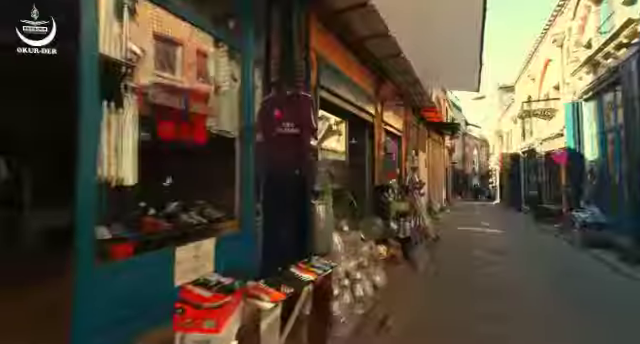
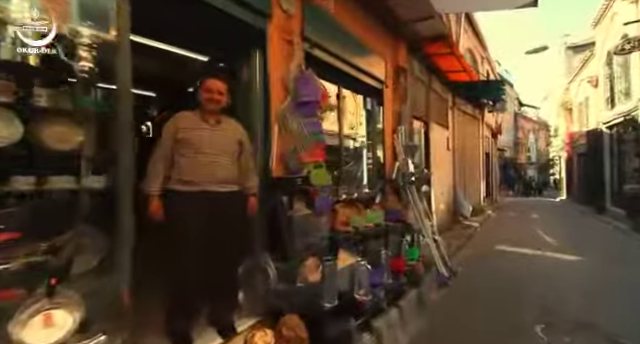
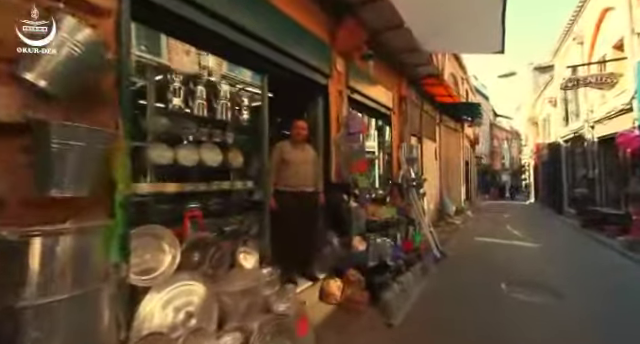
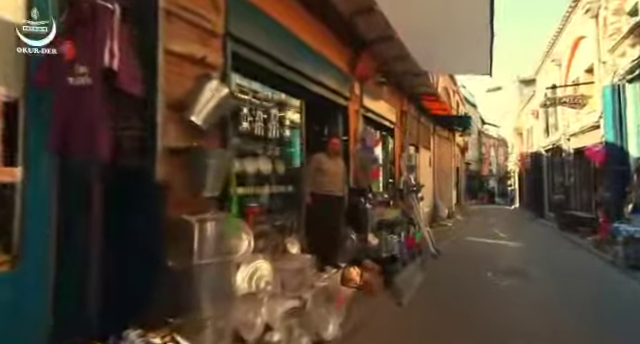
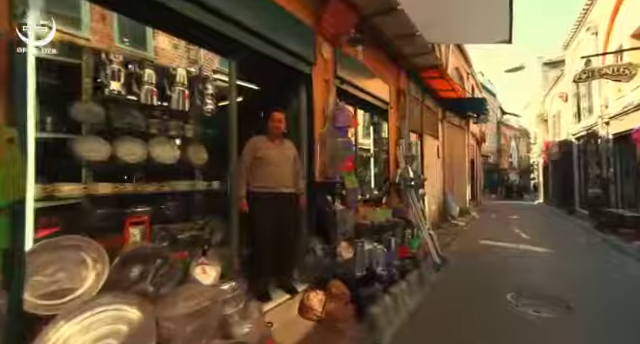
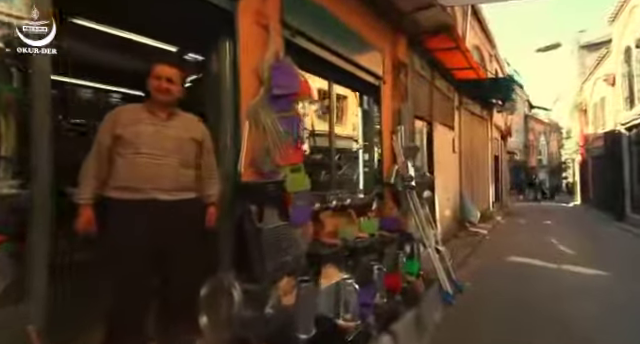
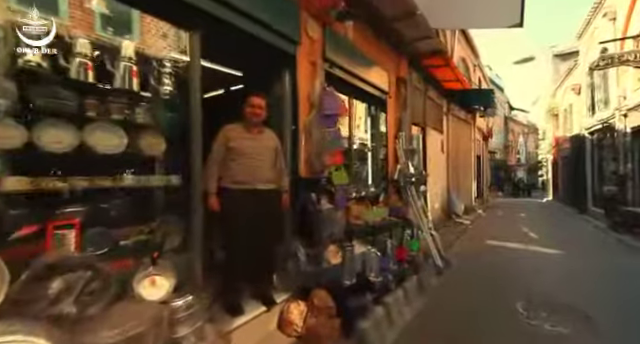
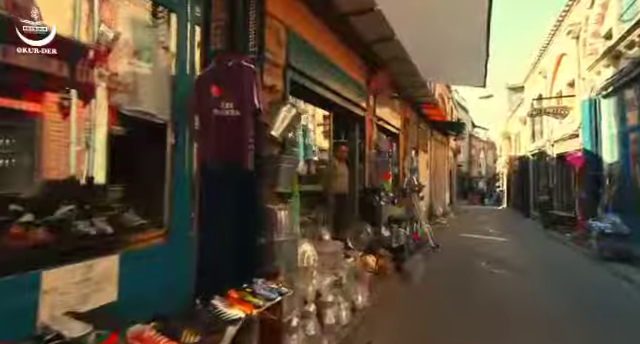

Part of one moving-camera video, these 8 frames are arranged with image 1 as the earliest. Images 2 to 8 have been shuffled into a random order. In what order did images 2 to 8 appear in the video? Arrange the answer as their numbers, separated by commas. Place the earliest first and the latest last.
8, 4, 3, 5, 7, 2, 6
